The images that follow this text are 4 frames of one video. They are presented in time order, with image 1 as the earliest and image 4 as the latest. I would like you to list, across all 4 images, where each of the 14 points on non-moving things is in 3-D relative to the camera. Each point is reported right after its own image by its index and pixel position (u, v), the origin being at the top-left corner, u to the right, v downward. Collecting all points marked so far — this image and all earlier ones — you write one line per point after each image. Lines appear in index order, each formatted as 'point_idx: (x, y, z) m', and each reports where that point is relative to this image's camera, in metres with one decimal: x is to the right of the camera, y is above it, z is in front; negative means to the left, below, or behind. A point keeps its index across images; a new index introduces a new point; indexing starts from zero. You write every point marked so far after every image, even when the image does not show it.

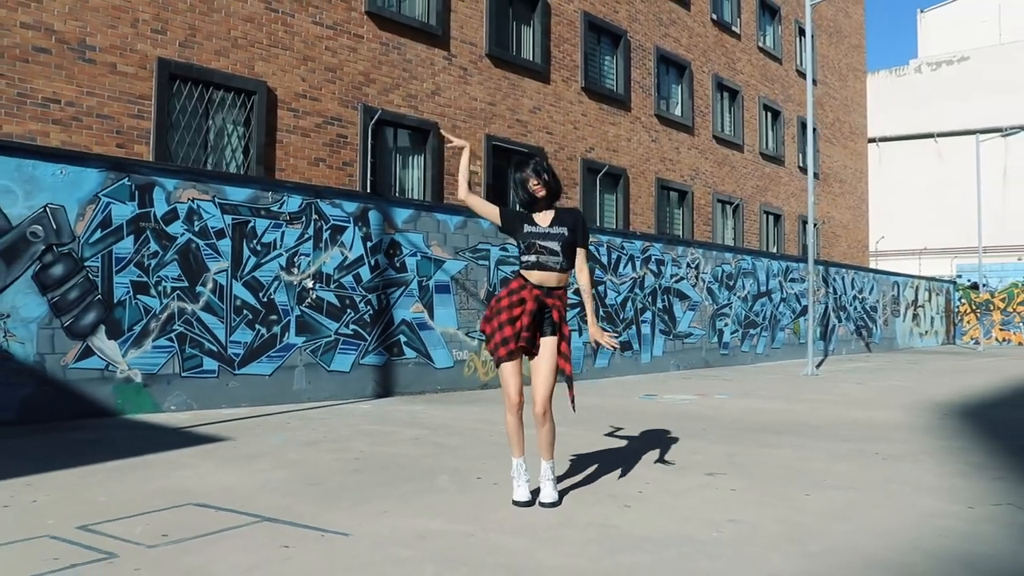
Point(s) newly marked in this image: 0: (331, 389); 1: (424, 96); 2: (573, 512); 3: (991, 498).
0: (-1.7, -0.9, +9.5) m
1: (-1.2, +2.6, +14.0) m
2: (+0.3, -0.9, +4.3) m
3: (+2.1, -0.9, +4.6) m
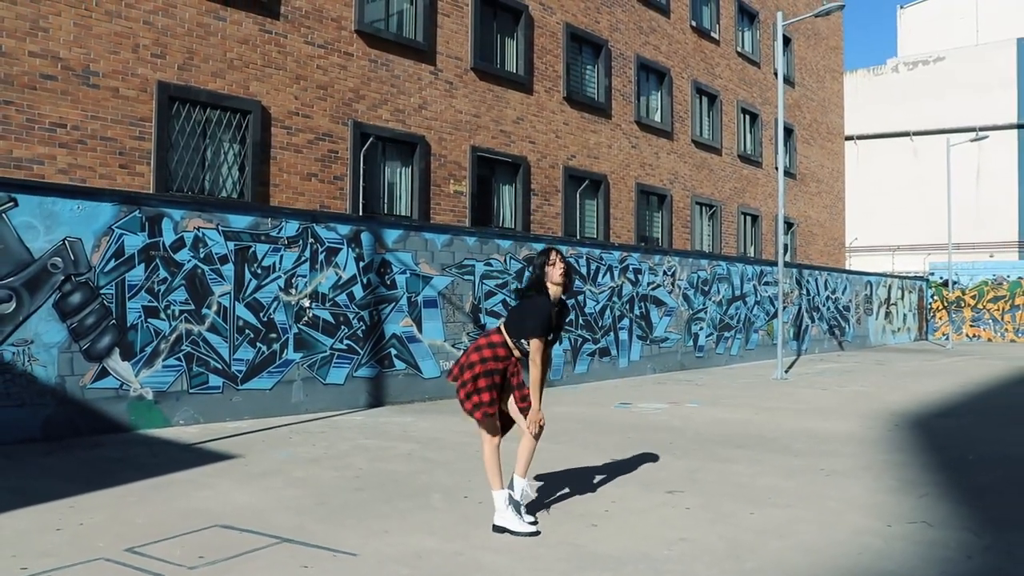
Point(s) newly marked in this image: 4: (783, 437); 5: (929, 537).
0: (-1.8, -1.1, +10.1) m
1: (-1.5, +2.5, +14.7) m
2: (+0.2, -1.2, +5.0) m
3: (+2.1, -1.2, +5.3) m
4: (+2.3, -1.3, +8.7) m
5: (+2.0, -1.2, +4.8) m
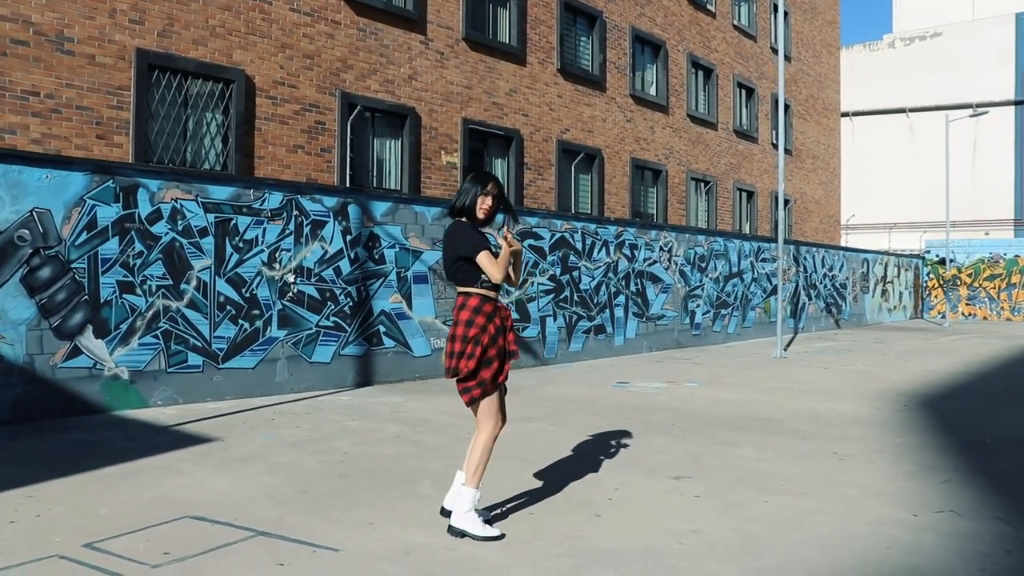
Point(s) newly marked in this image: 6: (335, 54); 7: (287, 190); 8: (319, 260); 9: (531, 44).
0: (-1.9, -0.9, +9.7) m
1: (-1.6, +2.8, +14.2) m
2: (+0.2, -1.1, +4.6) m
3: (+2.0, -1.0, +4.9) m
4: (+2.2, -1.0, +8.3) m
5: (+1.9, -1.0, +4.5) m
6: (-2.3, +3.0, +13.2) m
7: (-2.1, +0.9, +9.5) m
8: (-1.8, +0.3, +9.8) m
9: (+0.3, +4.1, +17.2) m
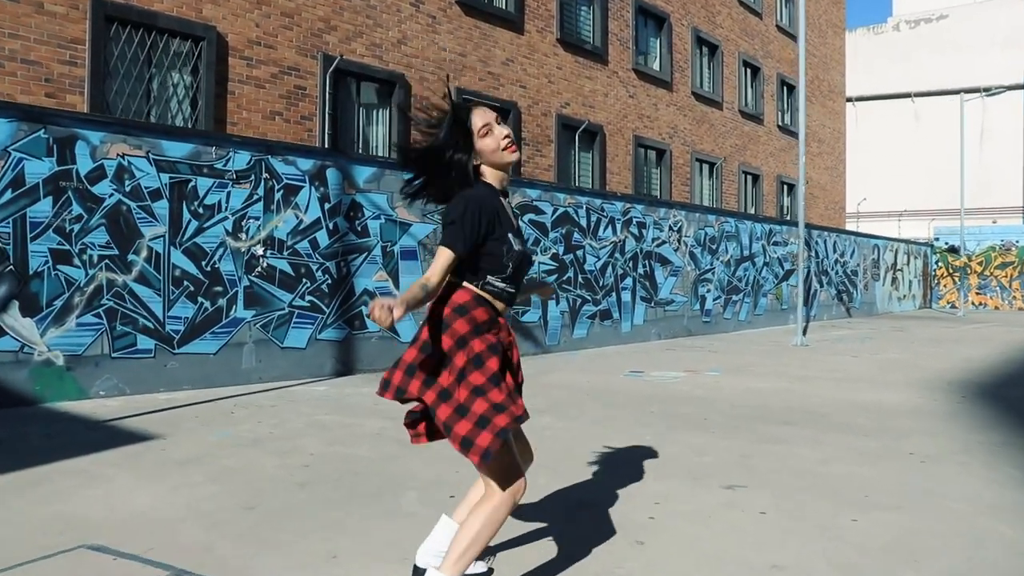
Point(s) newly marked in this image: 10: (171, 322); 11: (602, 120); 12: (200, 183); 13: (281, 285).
0: (-1.9, -0.7, +8.5) m
1: (-1.6, +3.1, +13.0) m
2: (+0.2, -0.9, +3.4) m
3: (+2.1, -0.9, +3.7) m
4: (+2.3, -0.9, +7.2) m
5: (+2.0, -0.9, +3.3) m
6: (-2.3, +3.2, +11.9) m
7: (-2.1, +1.1, +8.2) m
8: (-1.8, +0.5, +8.6) m
9: (+0.3, +4.3, +16.0) m
10: (-2.5, -0.3, +7.7) m
11: (+1.6, +3.0, +18.2) m
12: (-2.4, +0.8, +7.8) m
13: (-1.9, 0.0, +8.5) m
